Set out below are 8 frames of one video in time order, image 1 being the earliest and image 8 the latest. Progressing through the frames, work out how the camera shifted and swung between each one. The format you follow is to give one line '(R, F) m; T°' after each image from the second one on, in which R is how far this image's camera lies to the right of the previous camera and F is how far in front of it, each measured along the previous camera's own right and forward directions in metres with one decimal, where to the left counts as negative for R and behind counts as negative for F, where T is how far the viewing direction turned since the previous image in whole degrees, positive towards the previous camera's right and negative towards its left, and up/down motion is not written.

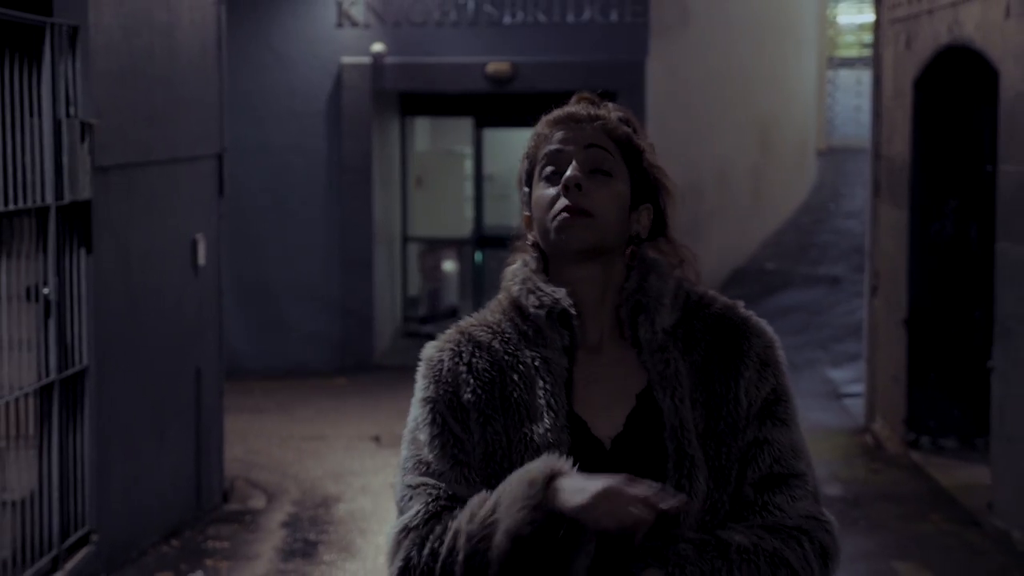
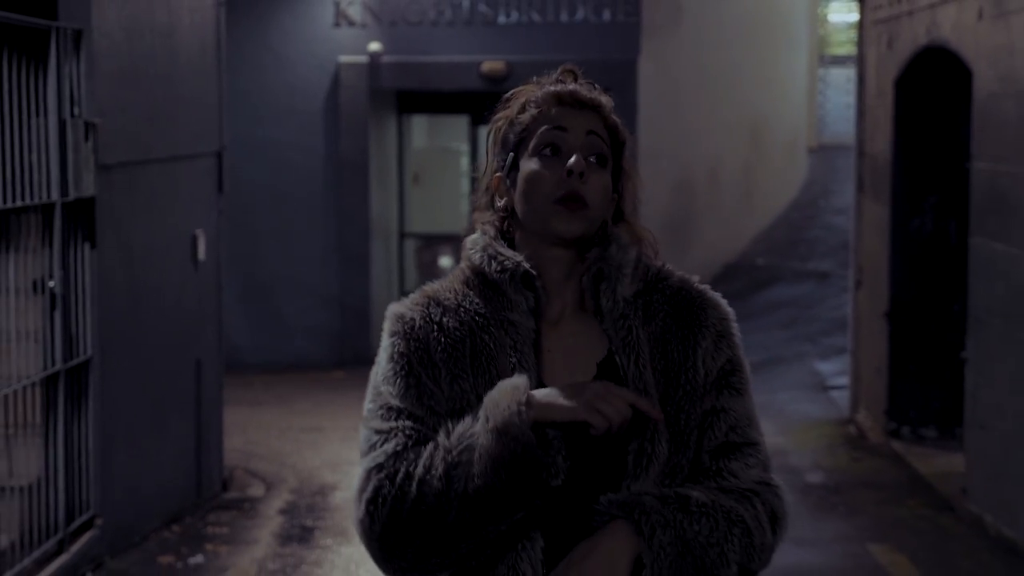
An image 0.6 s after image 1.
(+0.1, -0.3) m; 0°
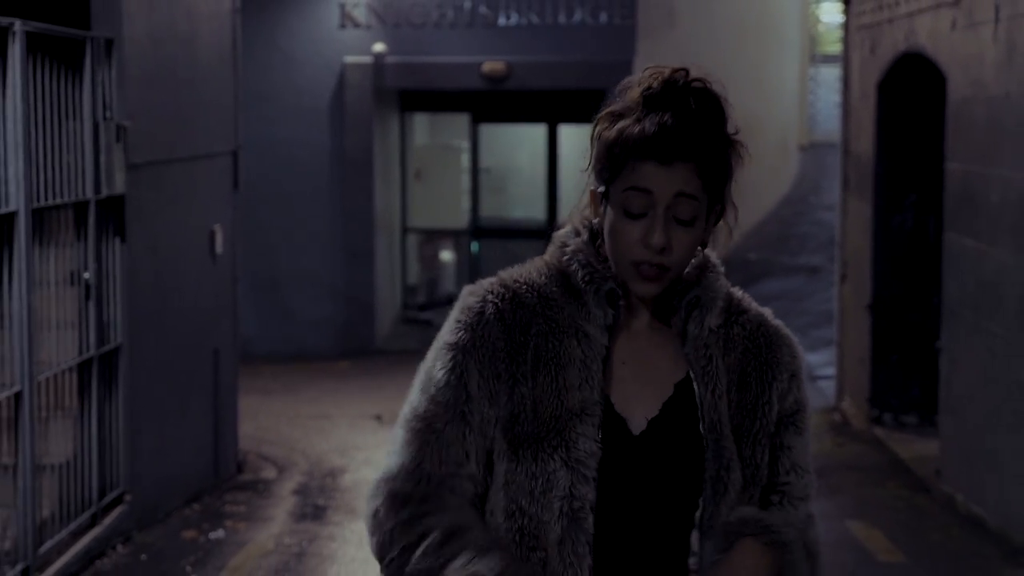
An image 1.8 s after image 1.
(0.0, -0.5) m; 0°
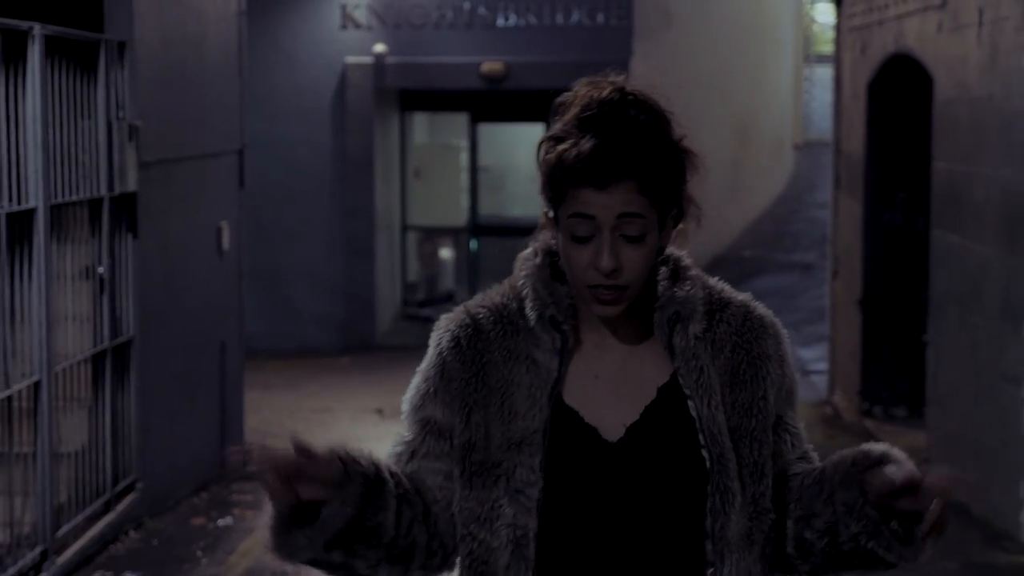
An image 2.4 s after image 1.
(0.0, -0.3) m; 0°
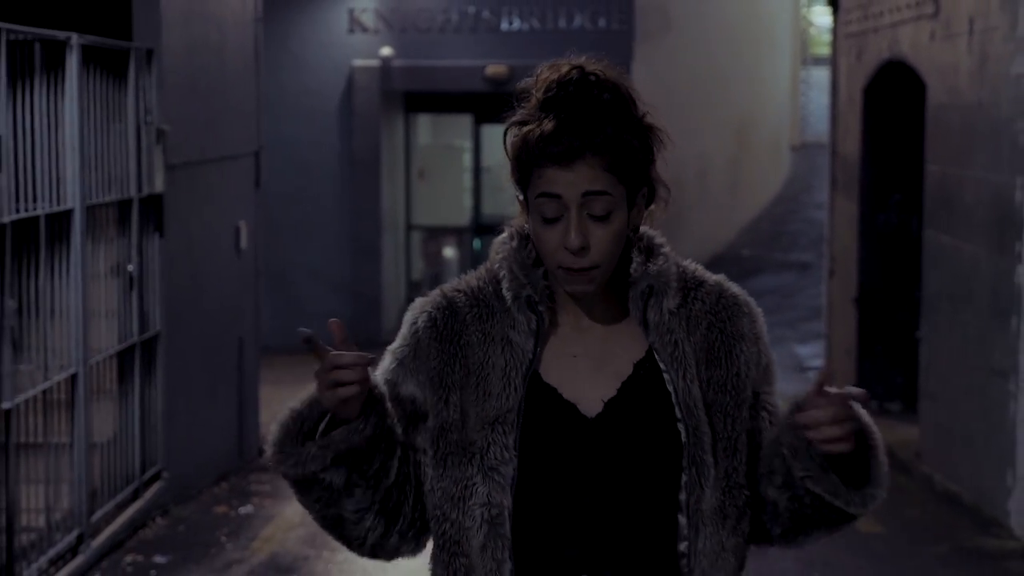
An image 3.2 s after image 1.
(-0.1, -0.4) m; 0°
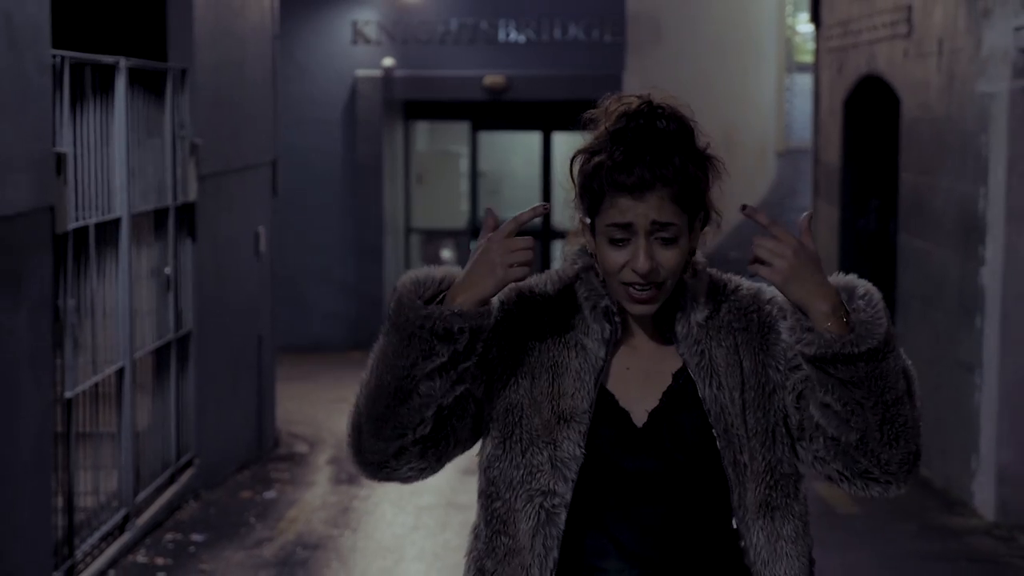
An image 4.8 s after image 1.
(-0.1, -0.7) m; 0°
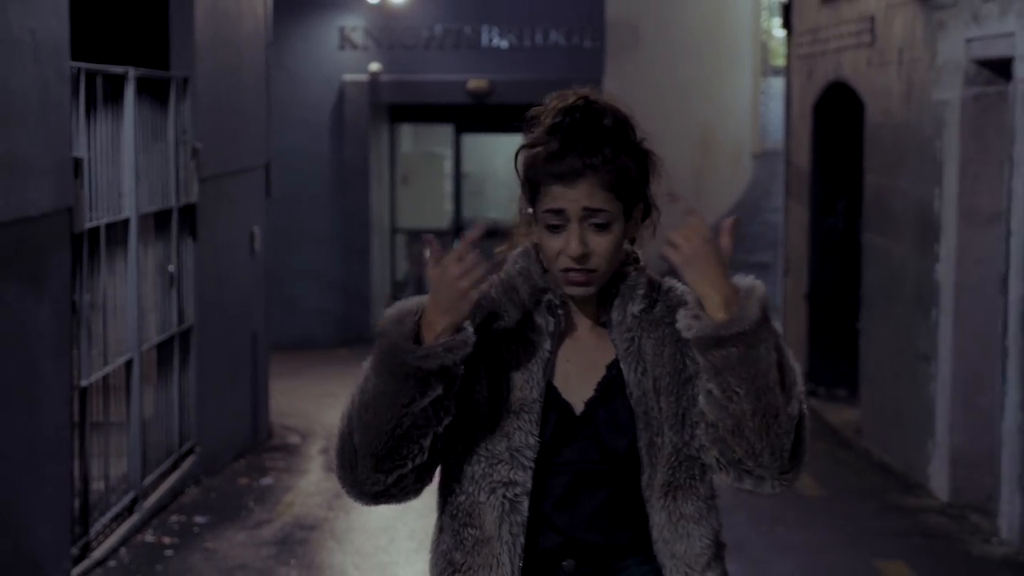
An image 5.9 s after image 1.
(0.0, -0.5) m; +1°
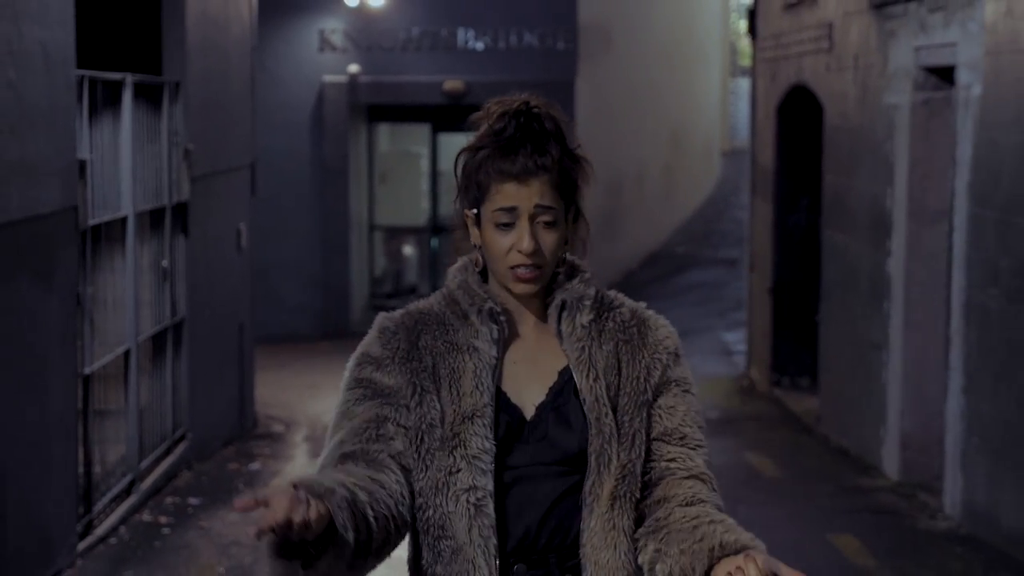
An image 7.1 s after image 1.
(0.0, -0.5) m; +1°
